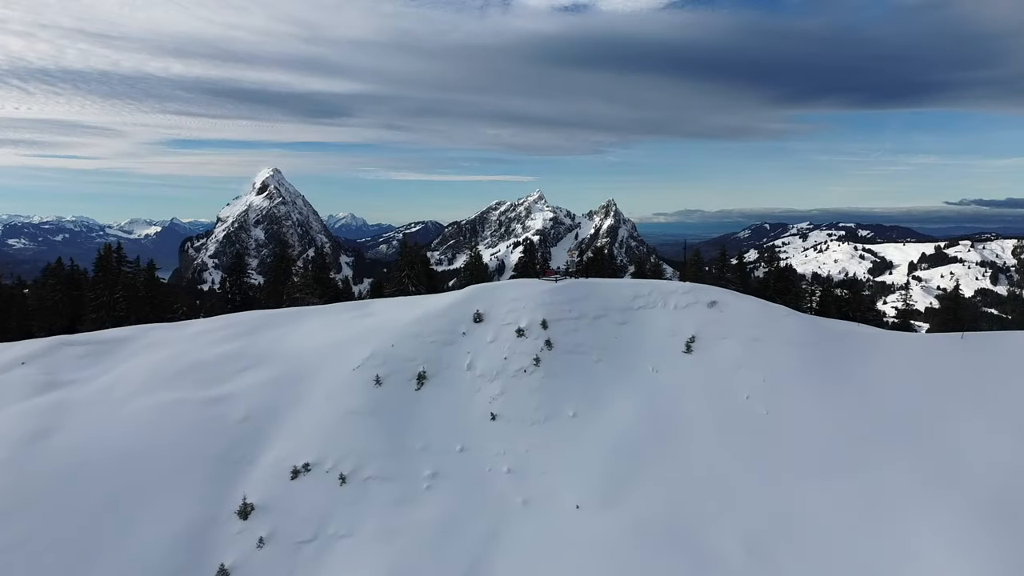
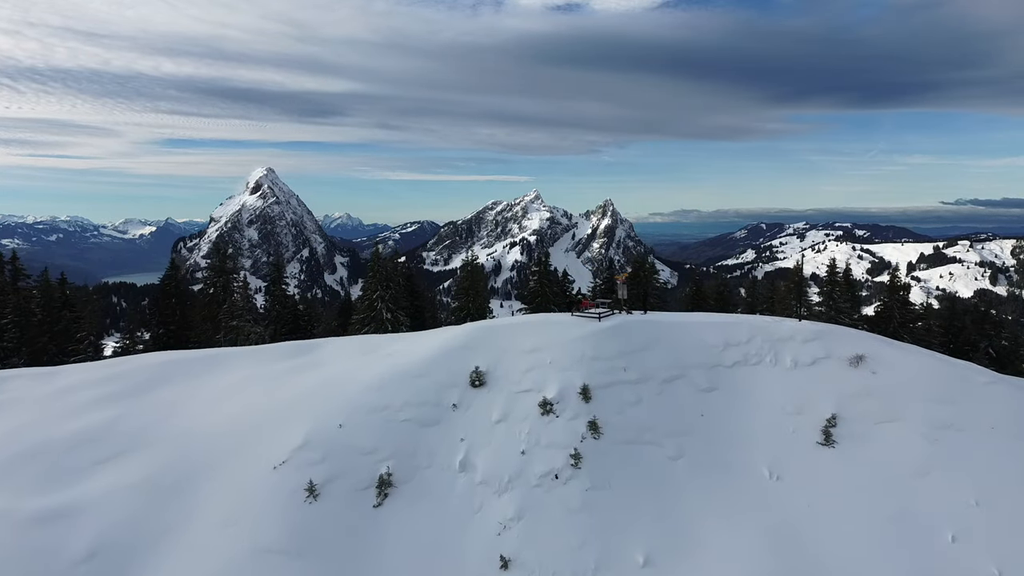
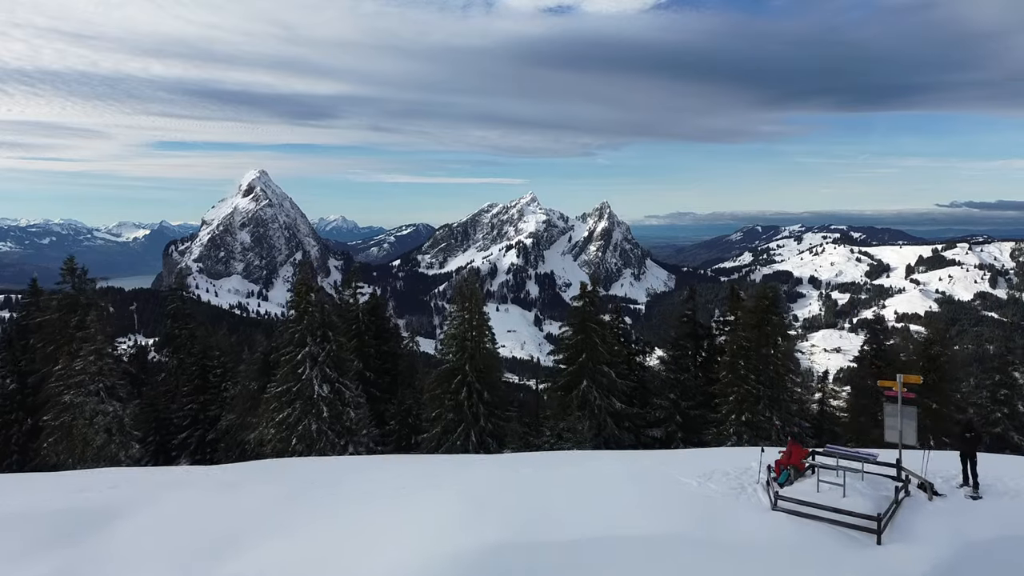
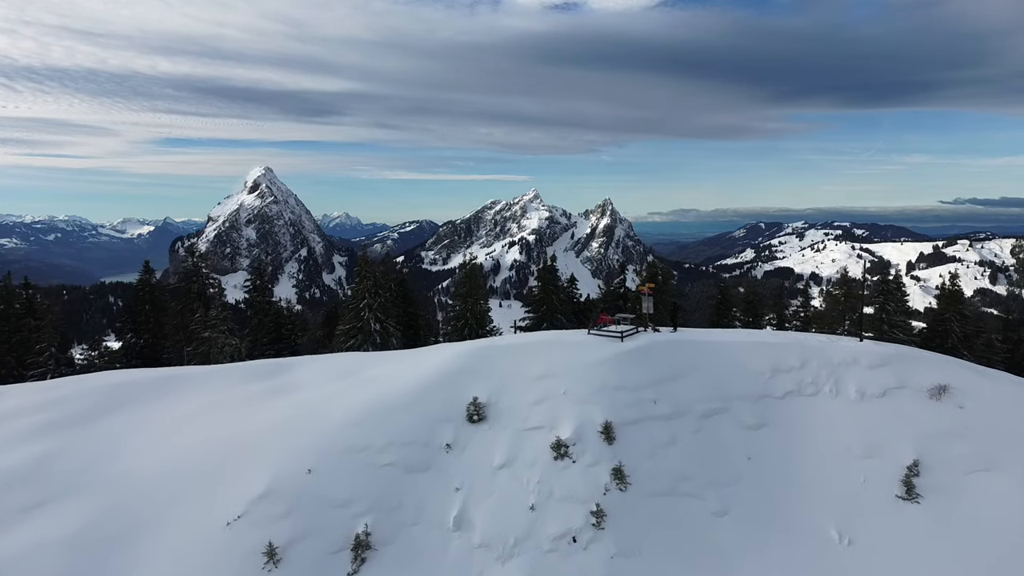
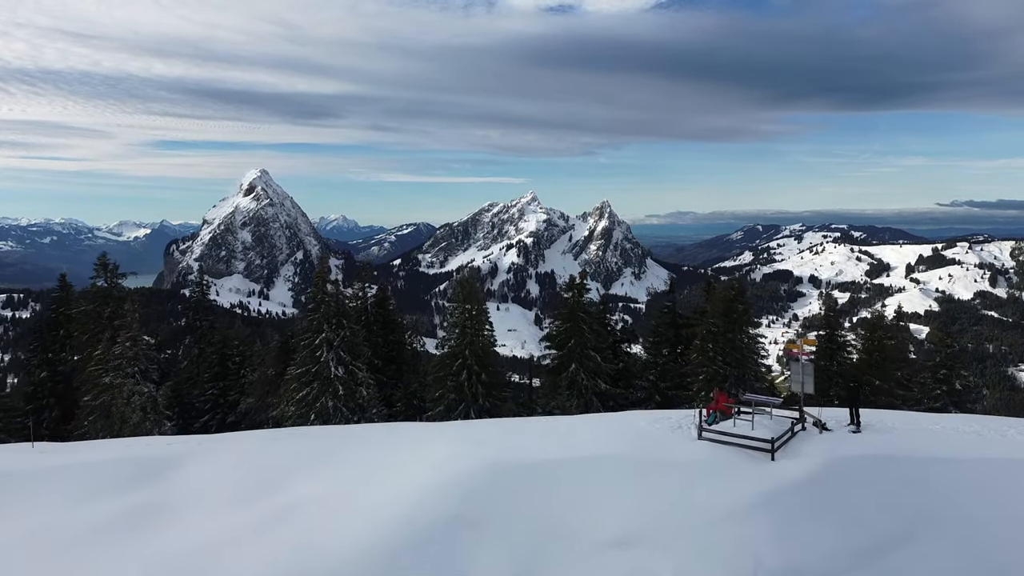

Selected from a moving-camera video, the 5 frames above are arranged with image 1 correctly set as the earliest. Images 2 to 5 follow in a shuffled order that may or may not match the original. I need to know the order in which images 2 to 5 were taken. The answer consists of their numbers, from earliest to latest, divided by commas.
2, 4, 5, 3
